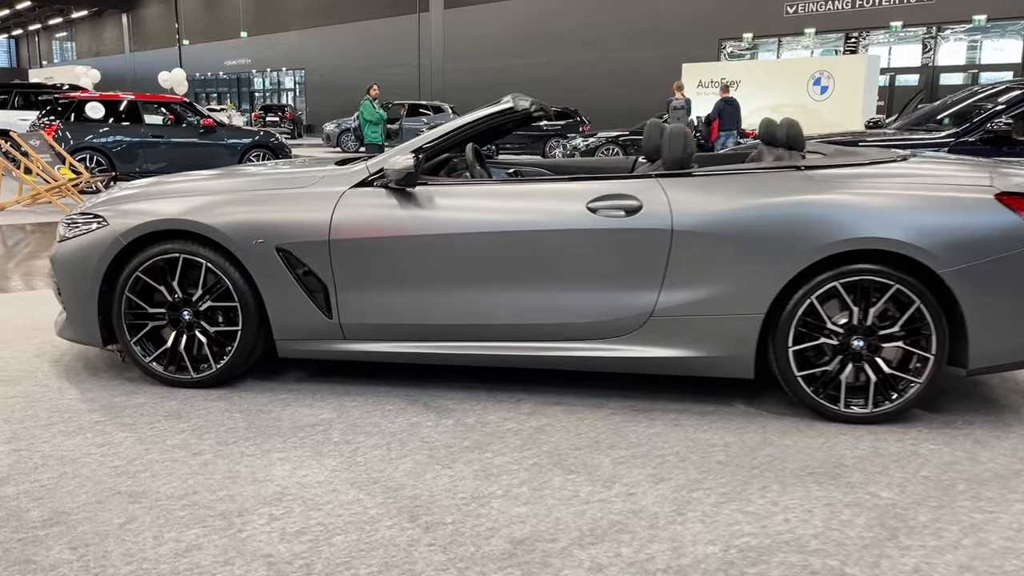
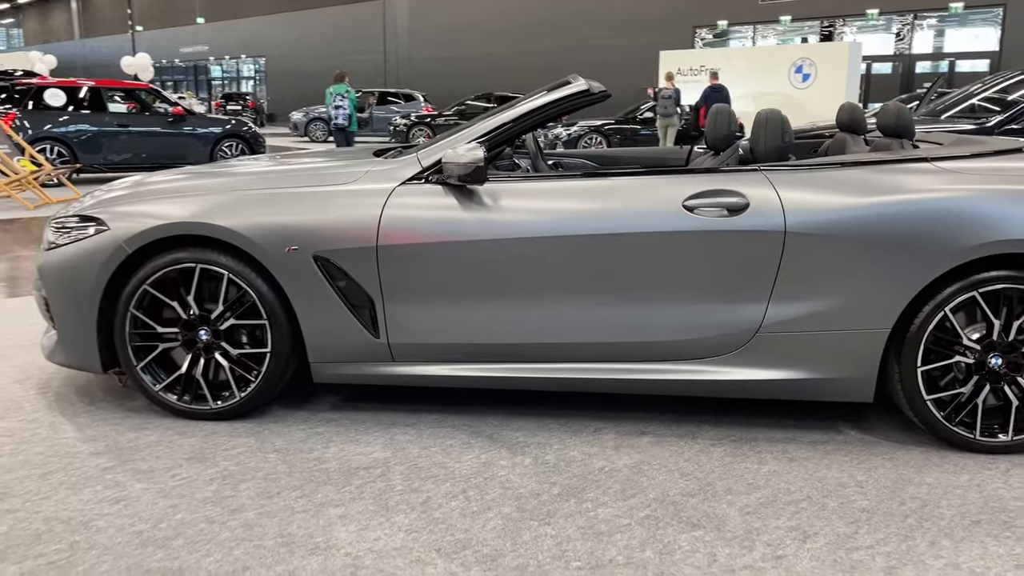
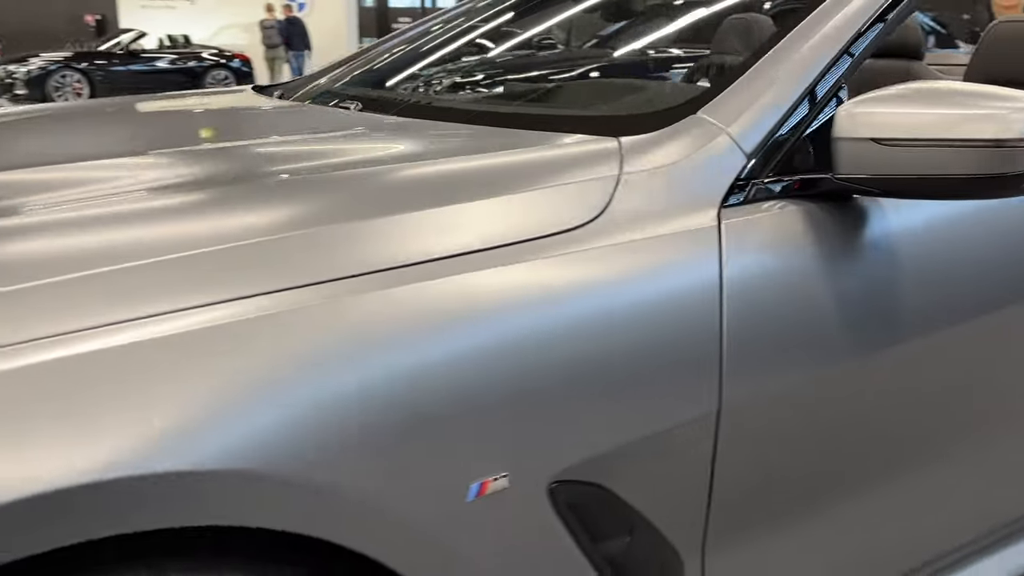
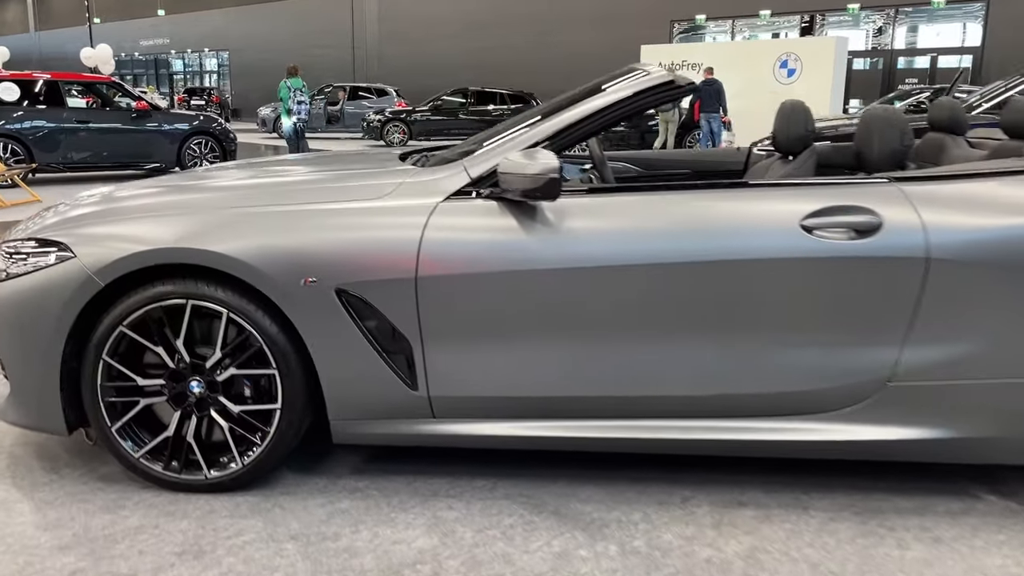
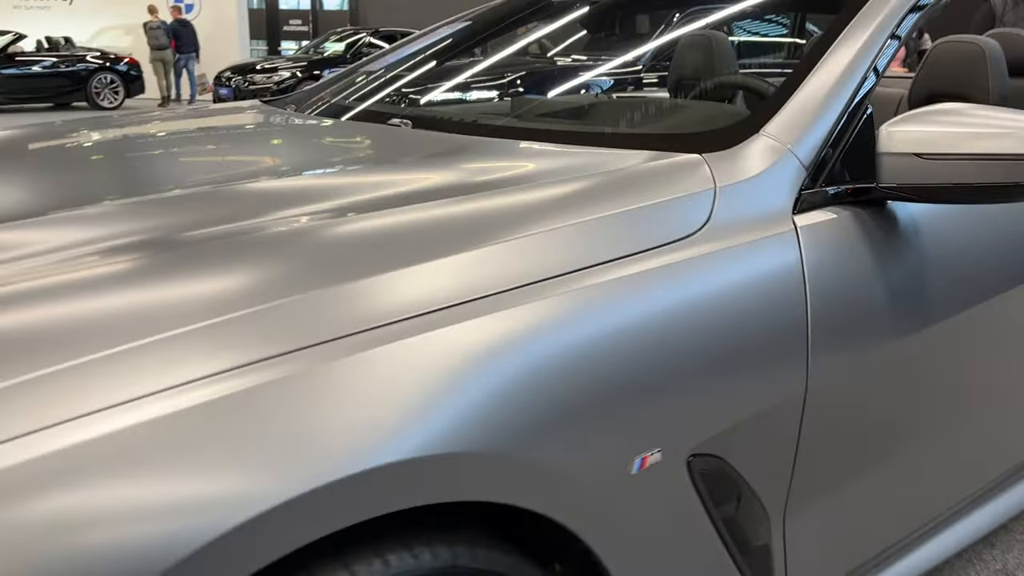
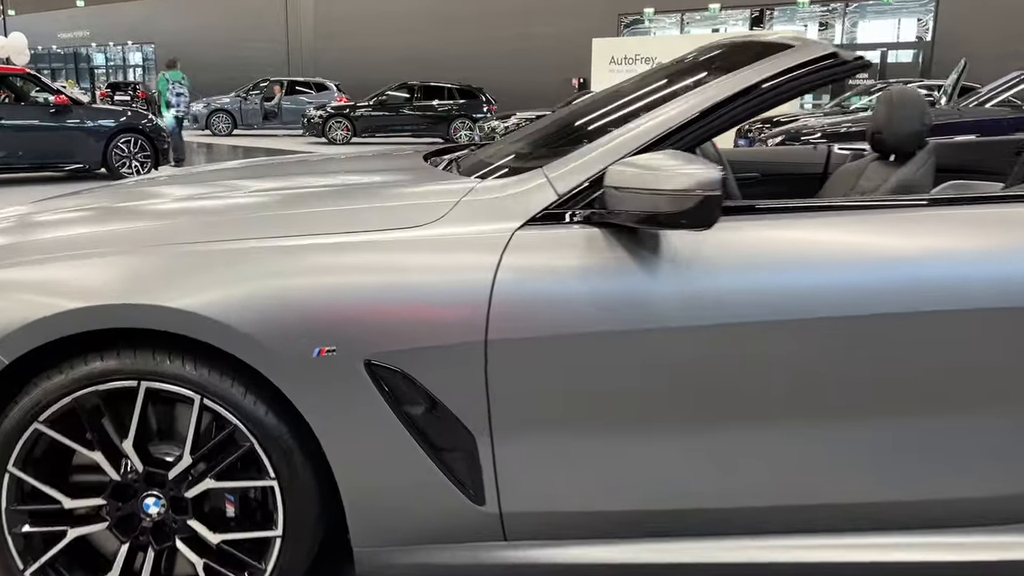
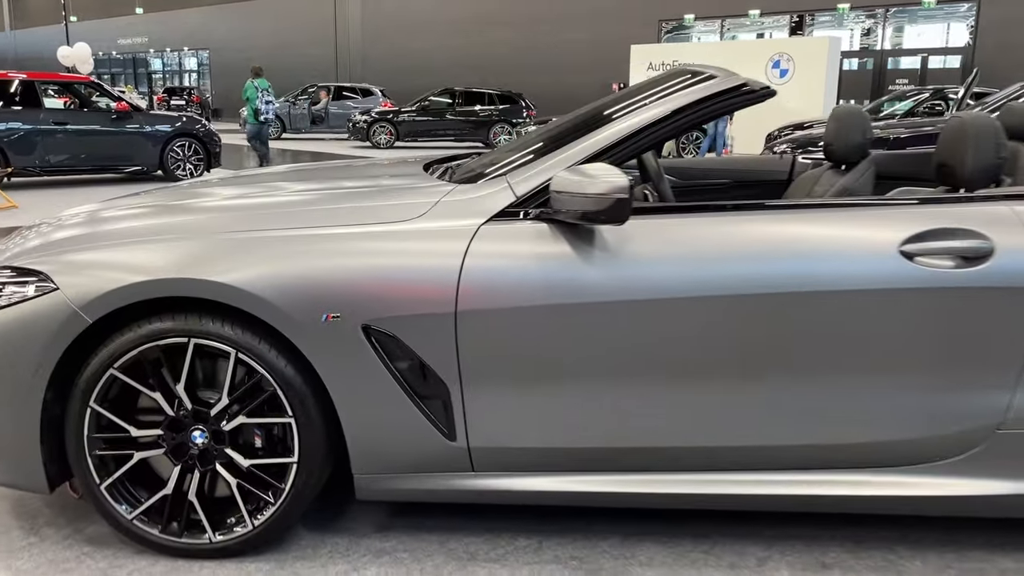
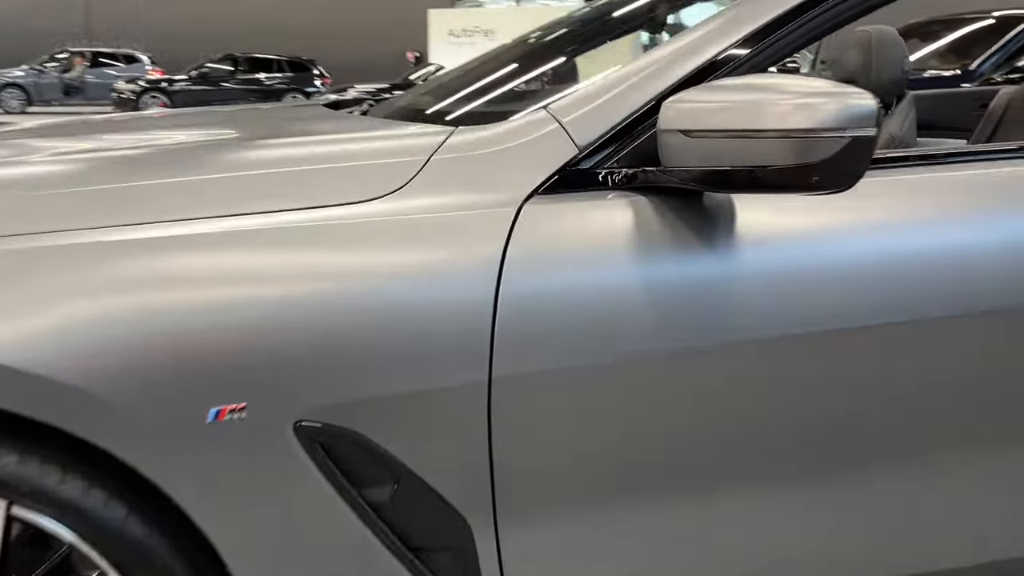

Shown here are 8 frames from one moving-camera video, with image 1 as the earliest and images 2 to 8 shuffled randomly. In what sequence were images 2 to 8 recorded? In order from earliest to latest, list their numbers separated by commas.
2, 4, 7, 6, 8, 3, 5
